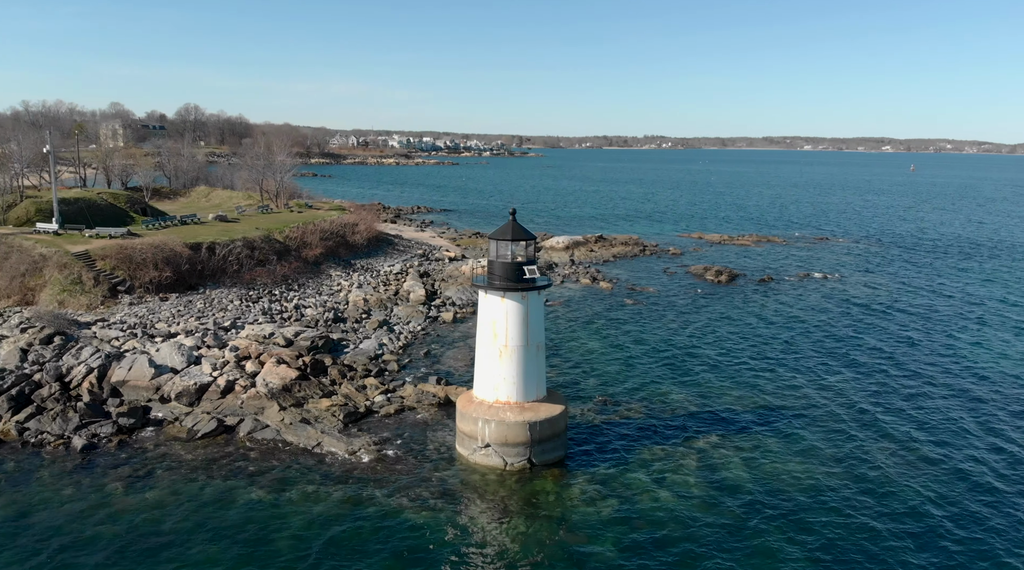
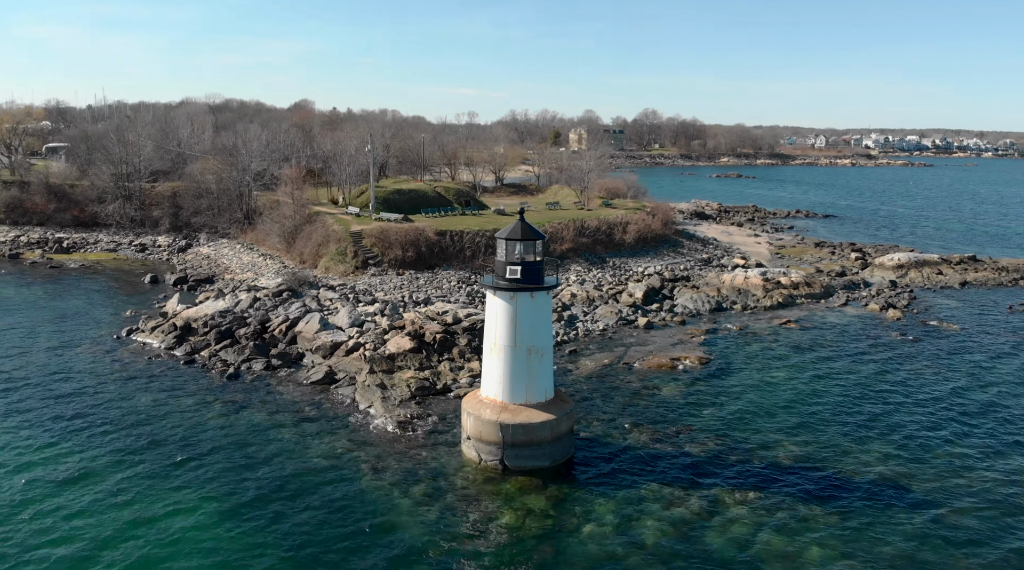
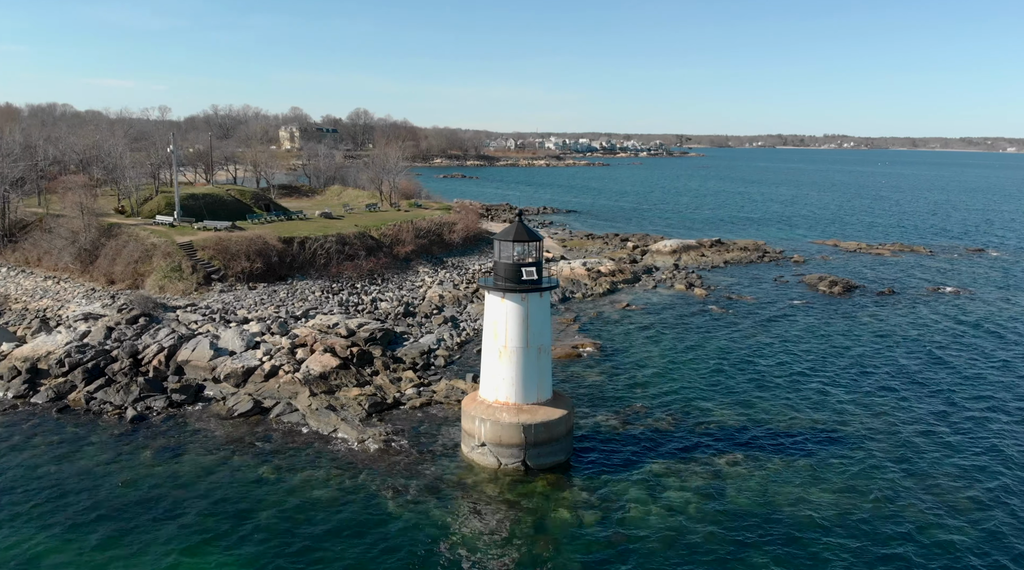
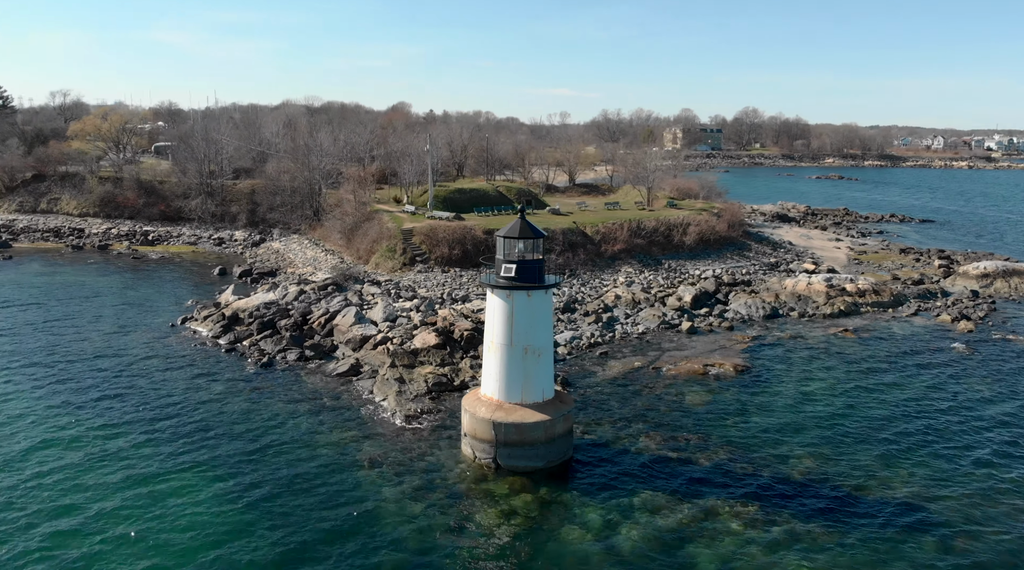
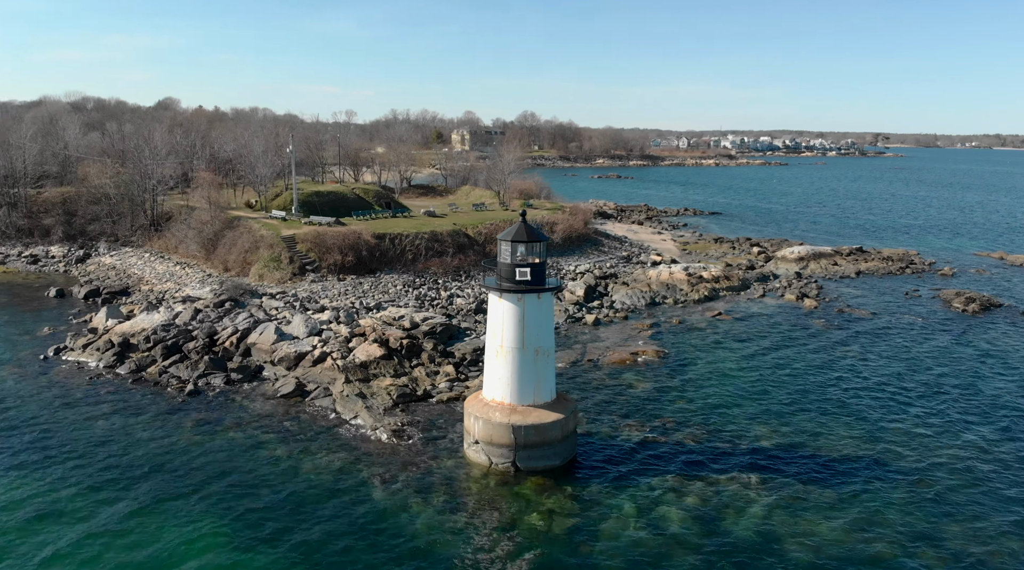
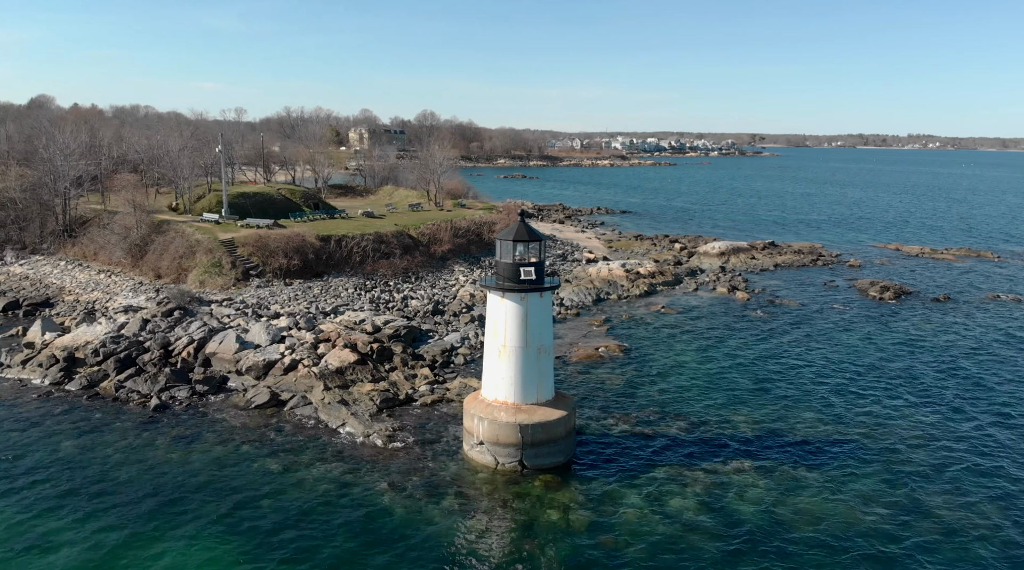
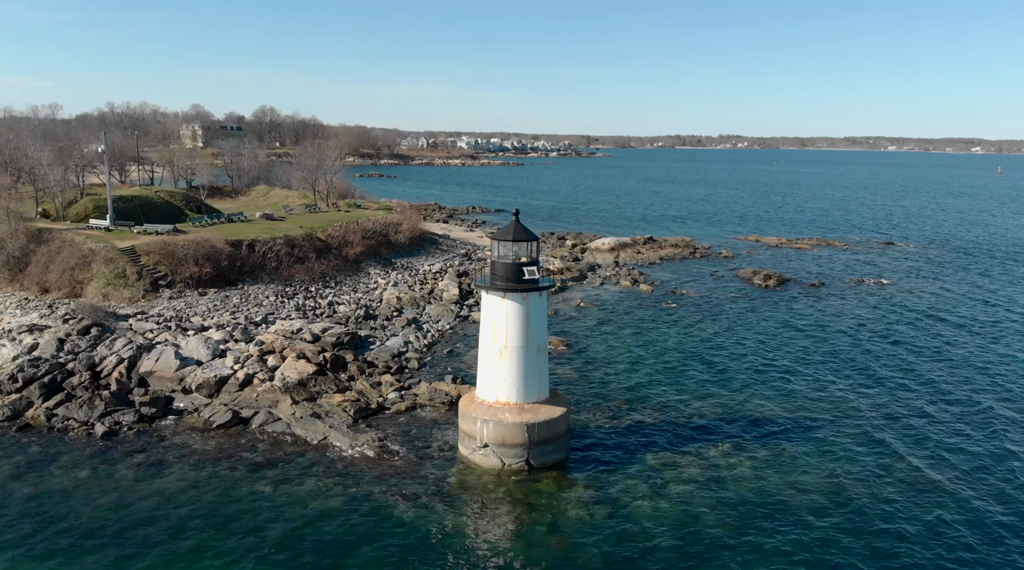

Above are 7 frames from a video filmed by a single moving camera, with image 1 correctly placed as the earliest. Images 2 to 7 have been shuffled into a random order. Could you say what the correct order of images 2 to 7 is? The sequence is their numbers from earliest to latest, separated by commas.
7, 3, 6, 5, 2, 4
